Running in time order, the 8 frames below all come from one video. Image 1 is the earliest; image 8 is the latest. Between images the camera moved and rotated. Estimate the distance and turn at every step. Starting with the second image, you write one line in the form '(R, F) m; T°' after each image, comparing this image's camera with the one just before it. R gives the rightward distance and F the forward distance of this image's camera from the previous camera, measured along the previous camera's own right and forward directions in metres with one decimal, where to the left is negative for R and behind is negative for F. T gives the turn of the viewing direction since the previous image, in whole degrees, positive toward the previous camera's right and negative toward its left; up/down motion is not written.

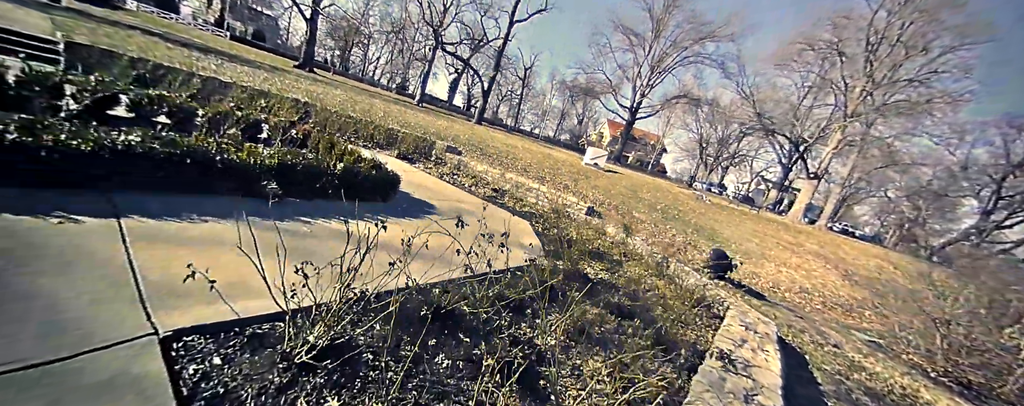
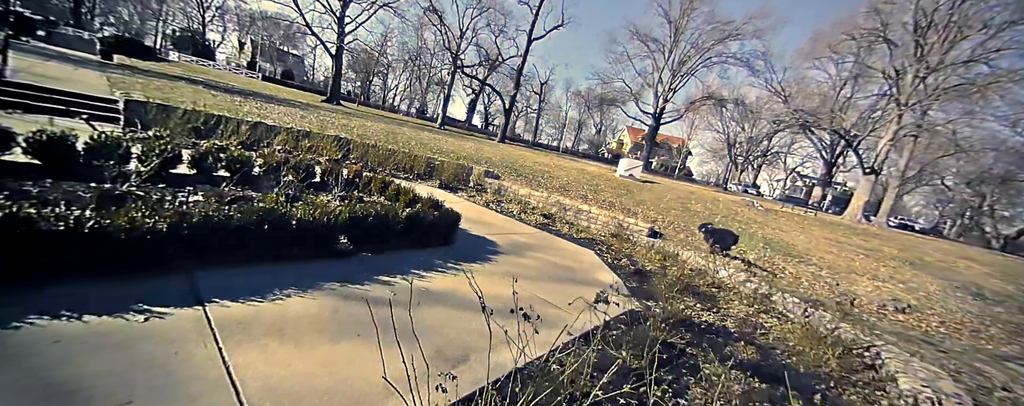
(-0.6, +0.4) m; -3°
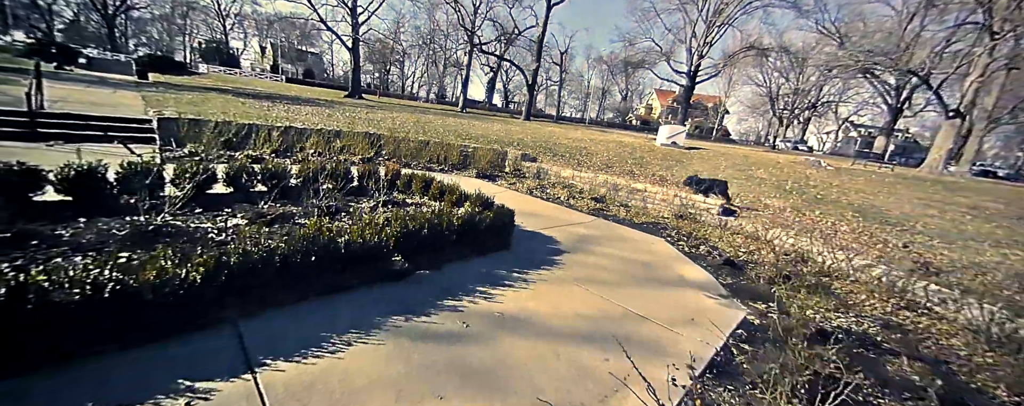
(-0.3, +0.5) m; -4°
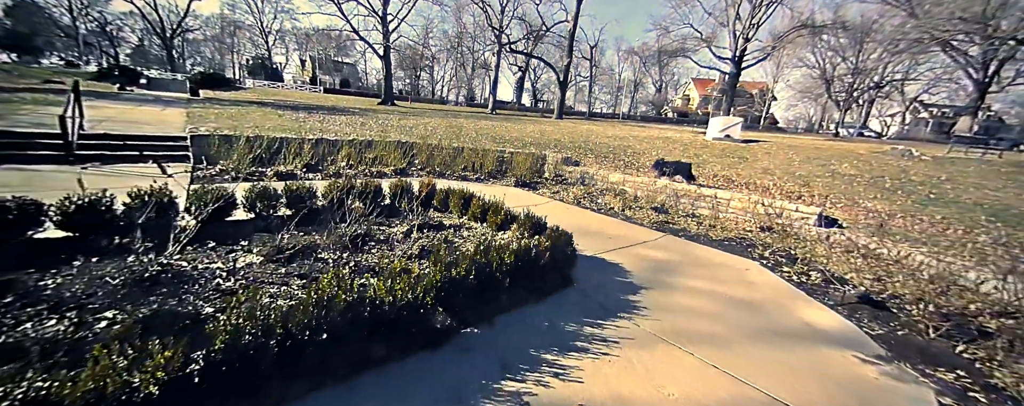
(-0.2, +0.8) m; -5°
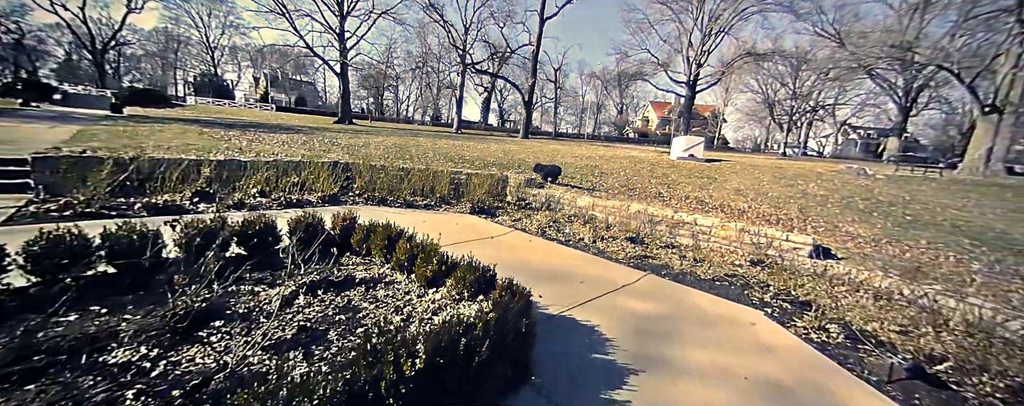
(+0.2, +1.1) m; +6°
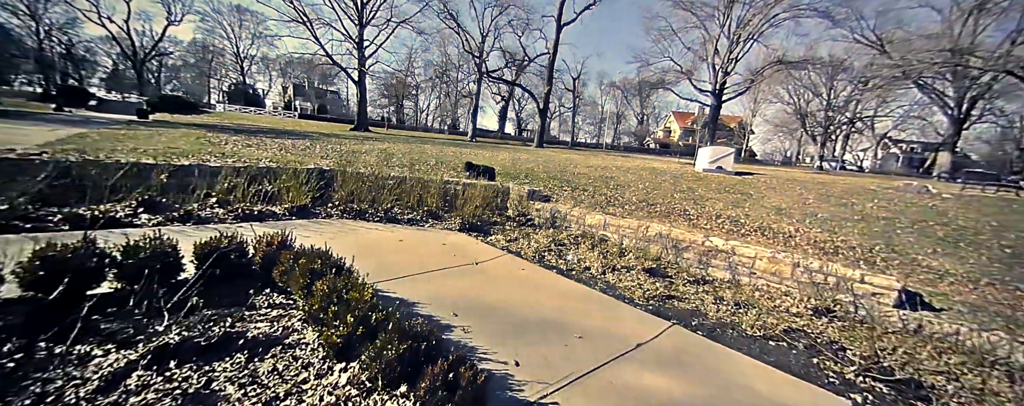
(+0.3, +1.0) m; -3°
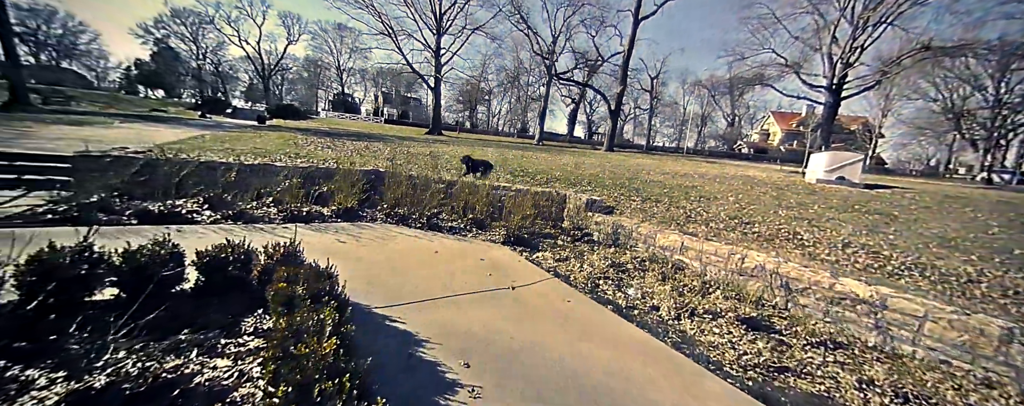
(+0.2, +0.7) m; -11°
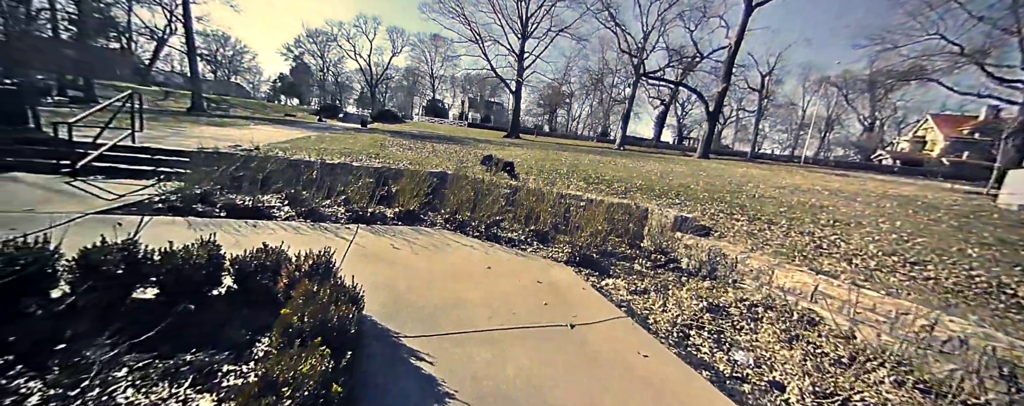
(+0.1, +0.6) m; -11°
